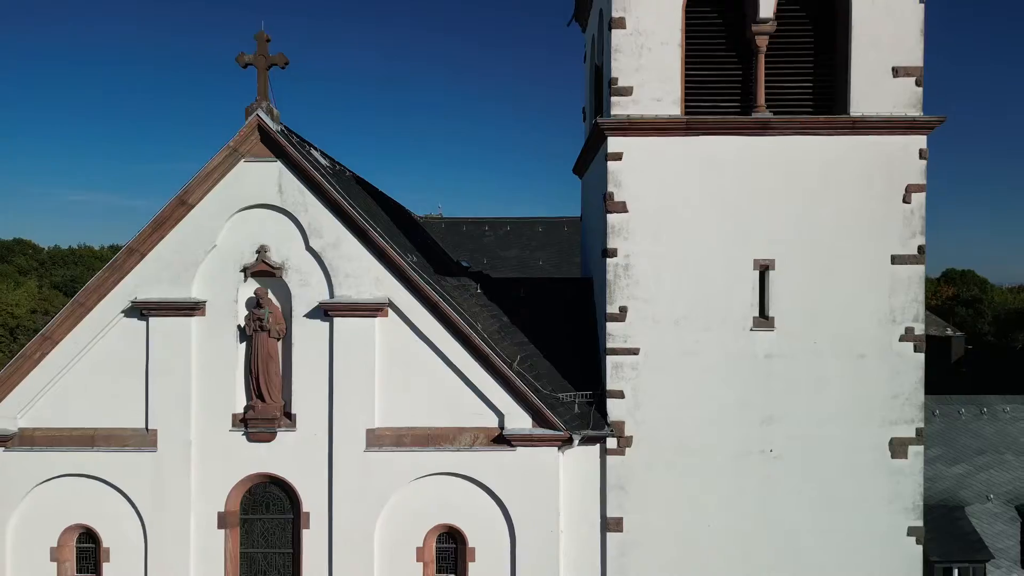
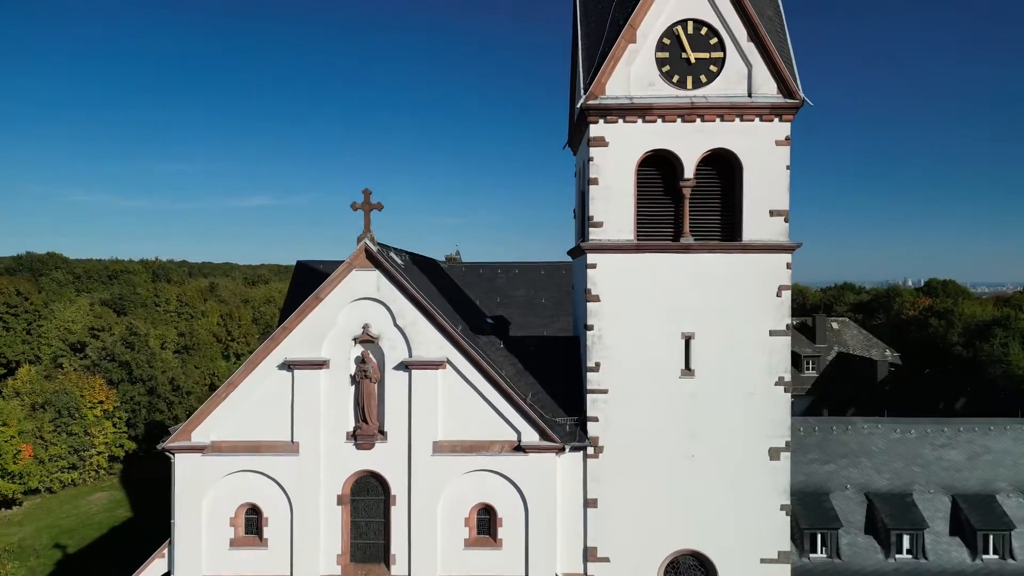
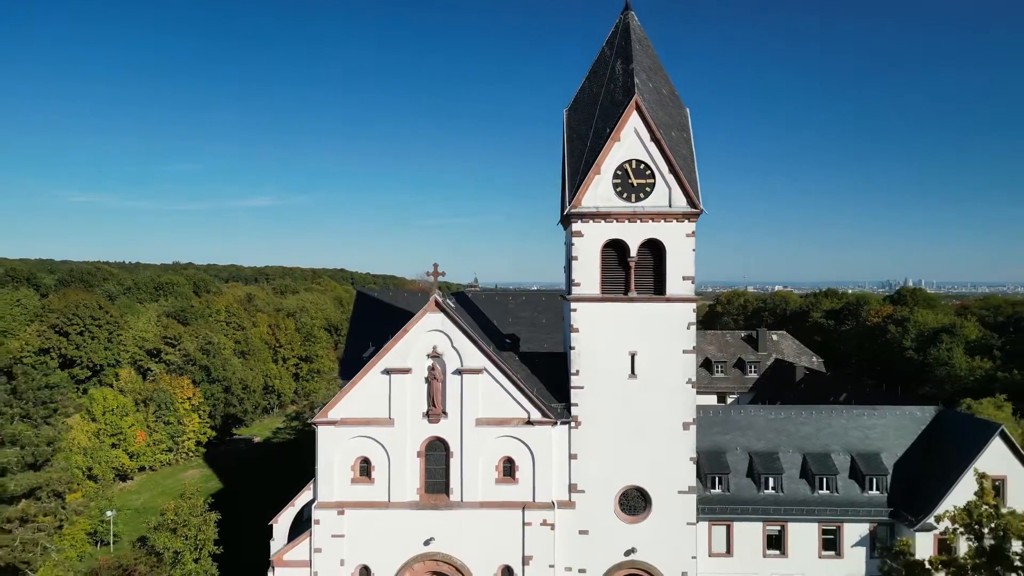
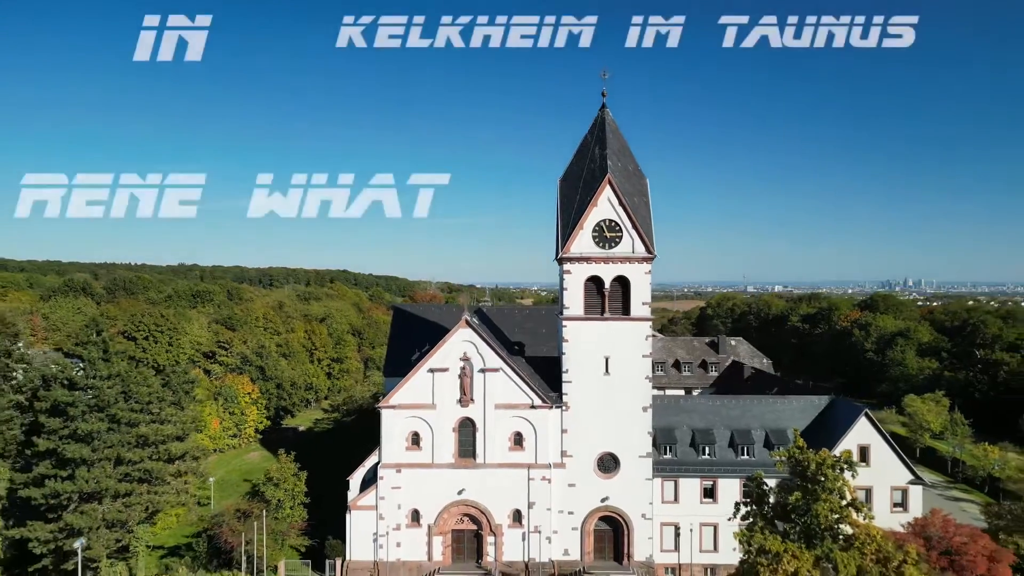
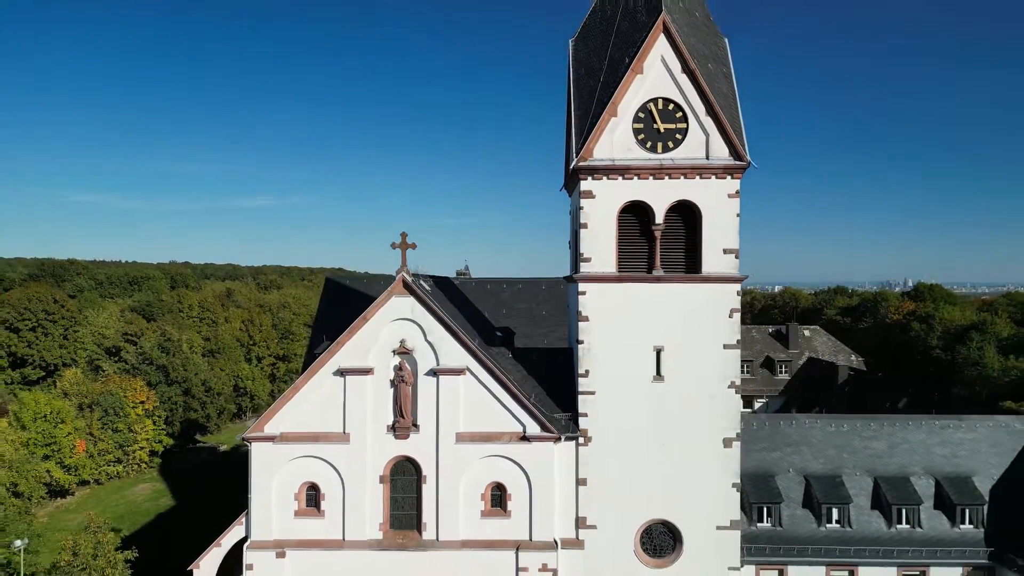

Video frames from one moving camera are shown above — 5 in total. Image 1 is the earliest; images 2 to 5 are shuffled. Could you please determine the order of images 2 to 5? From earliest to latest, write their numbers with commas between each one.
2, 5, 3, 4
